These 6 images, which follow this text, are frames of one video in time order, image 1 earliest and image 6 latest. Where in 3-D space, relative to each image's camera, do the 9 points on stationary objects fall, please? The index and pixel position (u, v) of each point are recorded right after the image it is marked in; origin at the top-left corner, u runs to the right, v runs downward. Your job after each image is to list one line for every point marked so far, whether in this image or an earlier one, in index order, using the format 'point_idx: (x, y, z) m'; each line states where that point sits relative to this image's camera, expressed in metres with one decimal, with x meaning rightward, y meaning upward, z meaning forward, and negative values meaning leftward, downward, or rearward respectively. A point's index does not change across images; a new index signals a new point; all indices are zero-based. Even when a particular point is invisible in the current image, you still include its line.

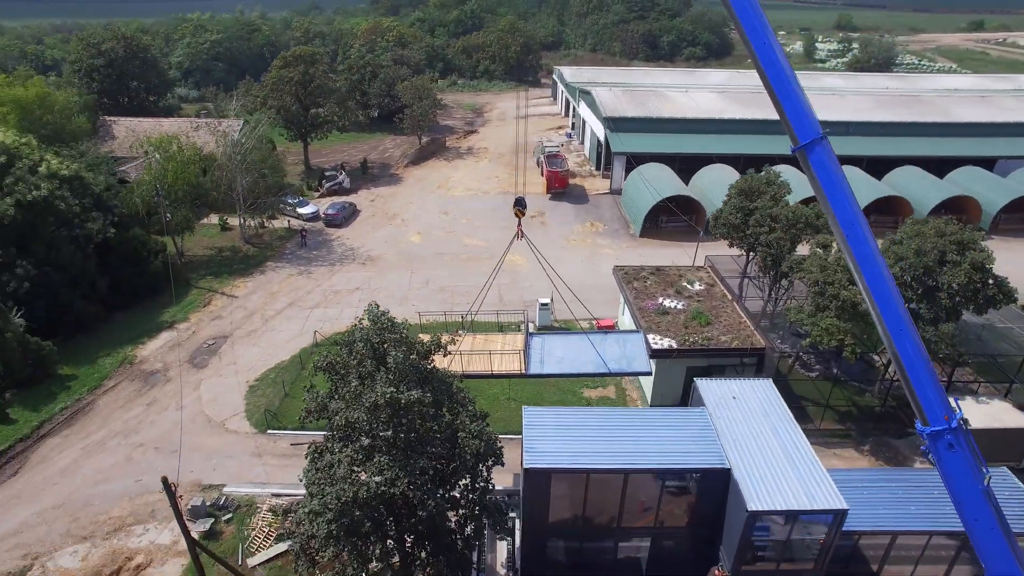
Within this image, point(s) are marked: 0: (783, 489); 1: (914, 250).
0: (+5.4, -4.0, +12.5) m
1: (+11.5, +1.1, +17.9) m
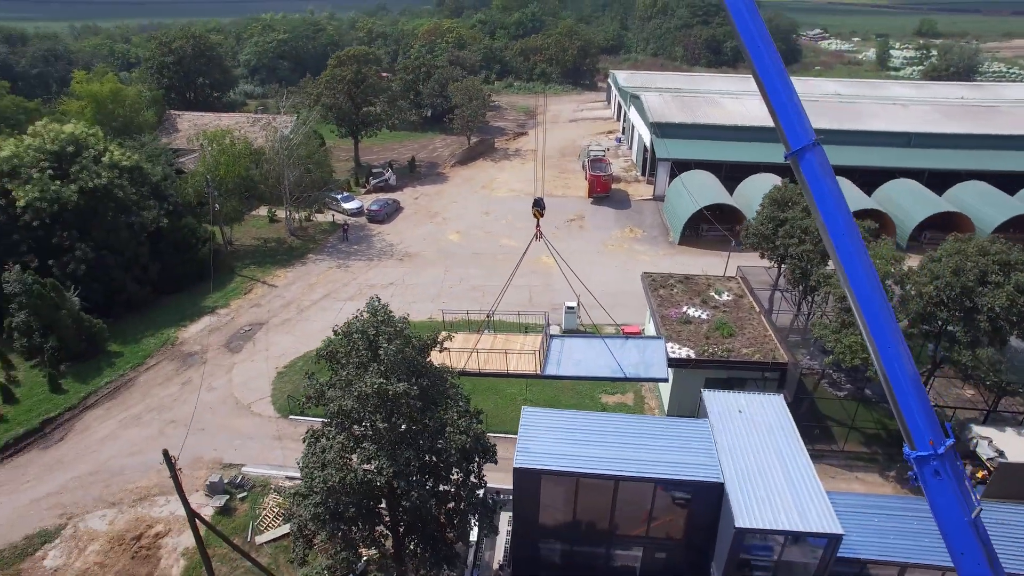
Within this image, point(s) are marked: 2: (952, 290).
0: (+5.1, -4.3, +12.1) m
1: (+11.9, +0.5, +16.9) m
2: (+11.8, -0.1, +16.7) m
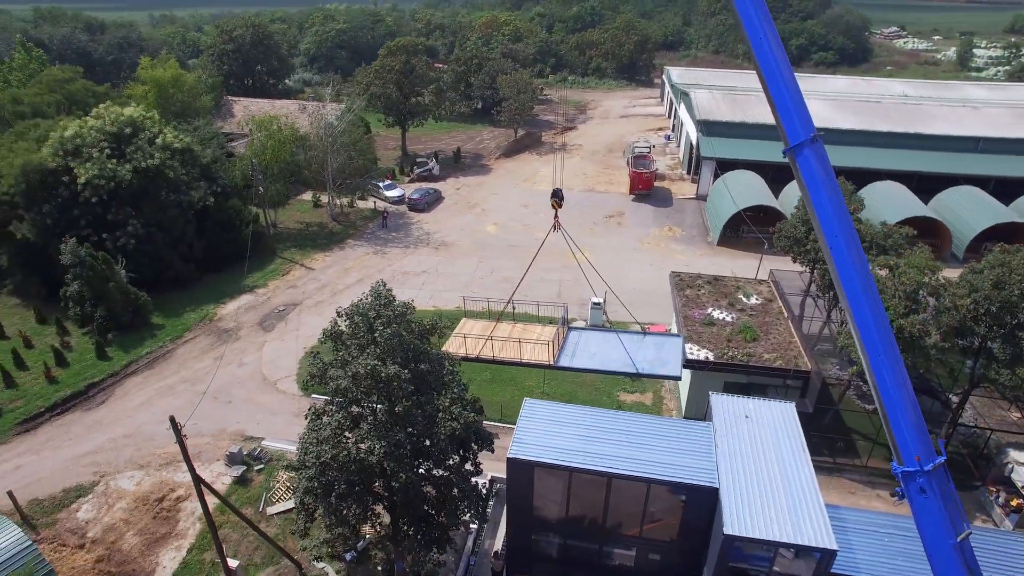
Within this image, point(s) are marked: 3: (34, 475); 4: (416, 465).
0: (+4.8, -4.3, +11.7) m
1: (+12.2, +0.2, +15.9) m
2: (+12.1, -0.4, +15.7) m
3: (-14.3, -5.6, +18.5) m
4: (-2.1, -3.6, +12.9) m
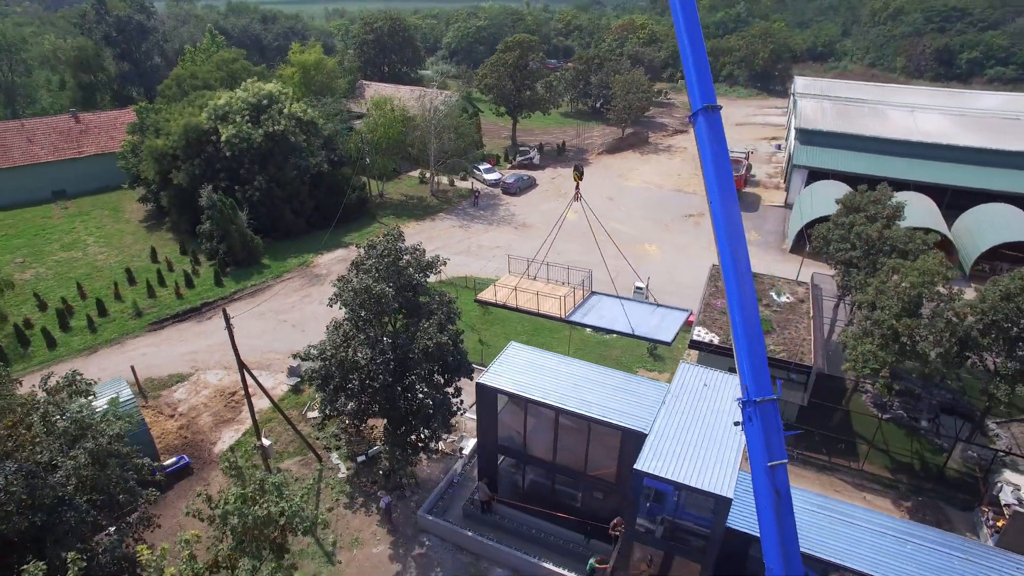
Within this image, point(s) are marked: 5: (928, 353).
0: (+3.6, -3.6, +12.9) m
1: (+12.1, -0.1, +15.4) m
2: (+11.9, -0.7, +15.2) m
3: (-13.7, -2.8, +23.5) m
4: (-2.9, -2.2, +15.5) m
5: (+10.5, -1.7, +15.6) m
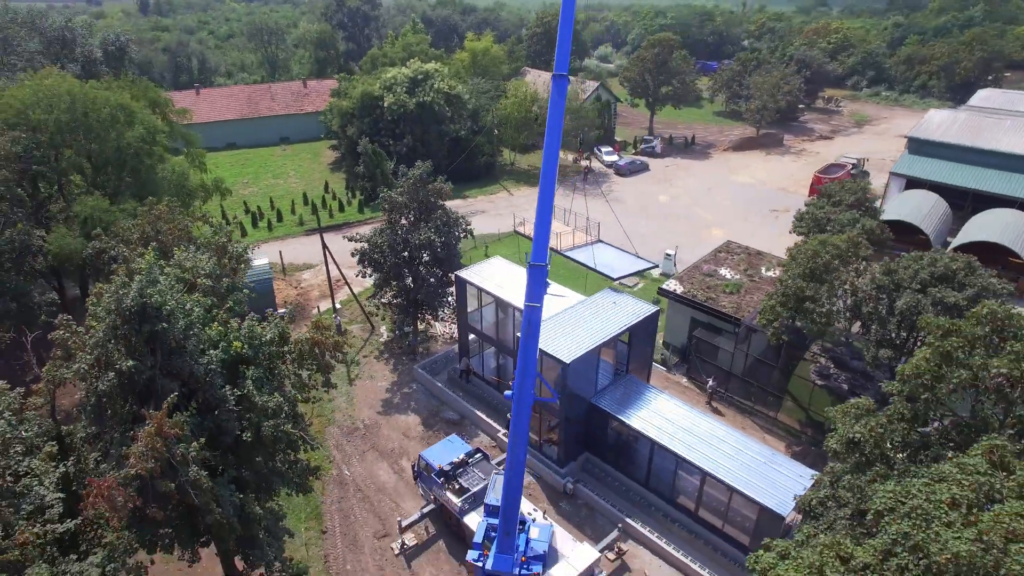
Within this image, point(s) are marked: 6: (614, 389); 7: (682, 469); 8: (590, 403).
0: (+1.3, -1.5, +17.8) m
1: (+10.6, +0.6, +17.5) m
2: (+10.3, 0.0, +17.4) m
3: (-11.6, +1.9, +33.2) m
4: (-3.8, +0.9, +22.2) m
5: (+9.0, -0.7, +18.2) m
6: (+3.1, -3.1, +19.0) m
7: (+4.7, -5.0, +17.1) m
8: (+2.3, -3.4, +18.5) m
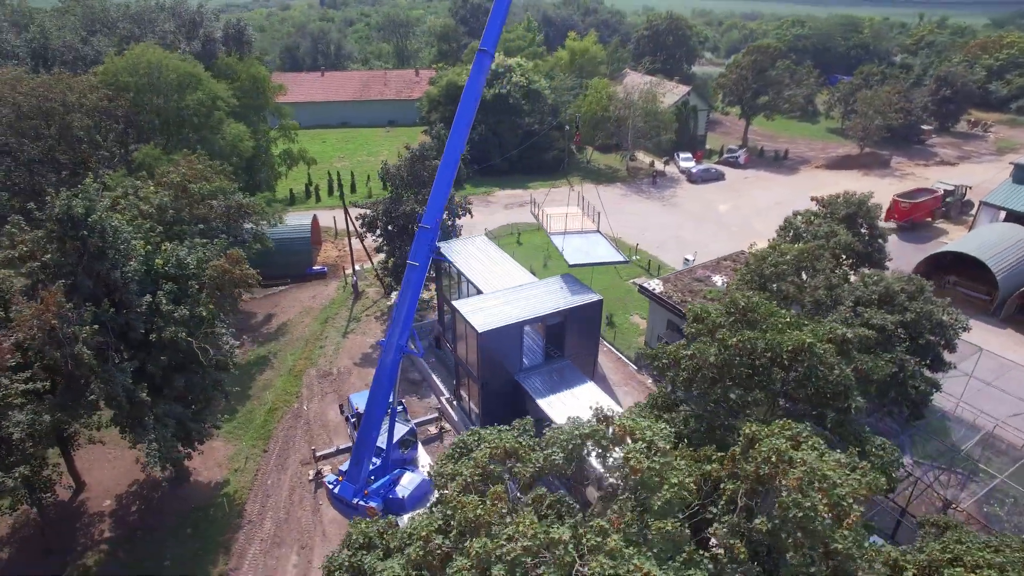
0: (-0.8, -0.8, +18.7) m
1: (+8.4, +0.1, +16.3) m
2: (+8.0, -0.4, +16.3) m
3: (-9.4, +4.0, +36.6) m
4: (-4.4, +2.2, +24.1) m
5: (+6.8, -1.0, +17.4) m
6: (+1.0, -2.6, +19.5) m
7: (+1.9, -4.6, +17.3) m
8: (+0.1, -2.8, +19.1) m
